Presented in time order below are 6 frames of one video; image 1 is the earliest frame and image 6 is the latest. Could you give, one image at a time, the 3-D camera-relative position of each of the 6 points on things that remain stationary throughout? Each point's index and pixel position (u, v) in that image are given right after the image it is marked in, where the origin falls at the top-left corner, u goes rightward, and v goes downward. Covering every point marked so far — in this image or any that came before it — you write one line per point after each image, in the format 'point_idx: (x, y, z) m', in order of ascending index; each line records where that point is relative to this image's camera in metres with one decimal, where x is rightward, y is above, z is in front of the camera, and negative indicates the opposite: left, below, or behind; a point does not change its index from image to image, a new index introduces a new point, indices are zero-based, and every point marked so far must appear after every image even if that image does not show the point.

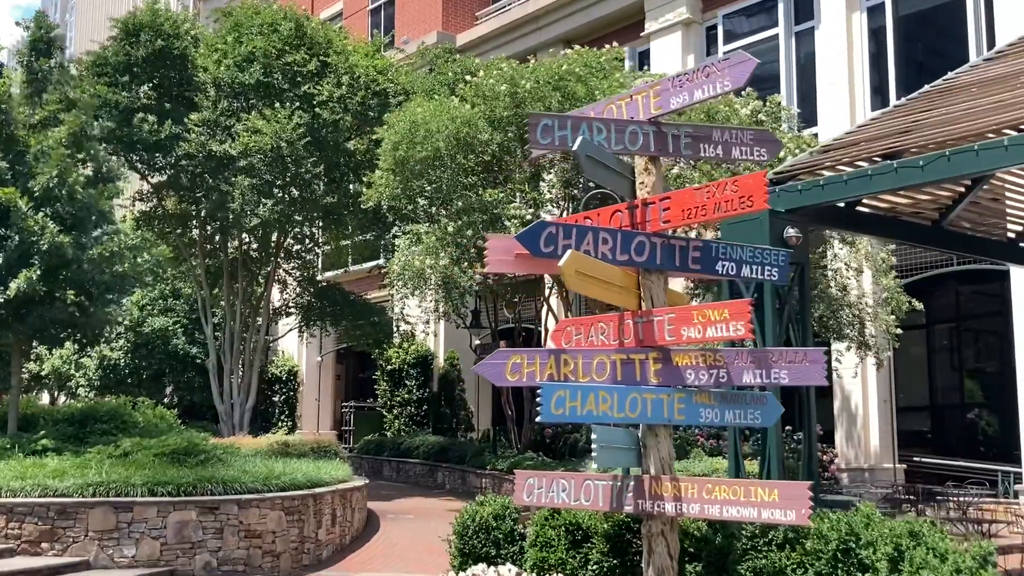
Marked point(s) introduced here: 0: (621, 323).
0: (+0.6, -0.2, +6.0) m
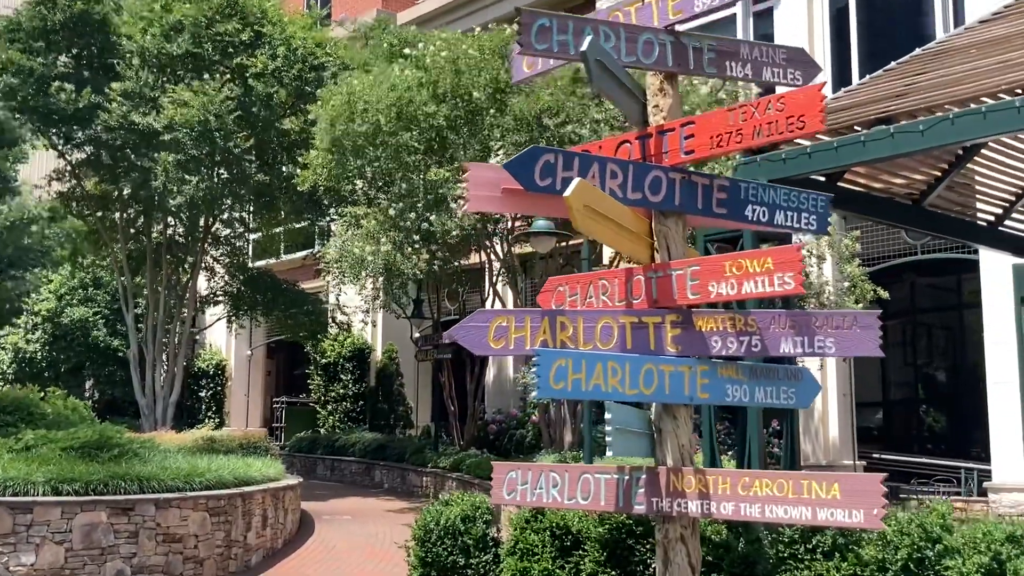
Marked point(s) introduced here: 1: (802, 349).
0: (+0.5, 0.0, +4.8) m
1: (+1.1, -0.2, +4.6) m
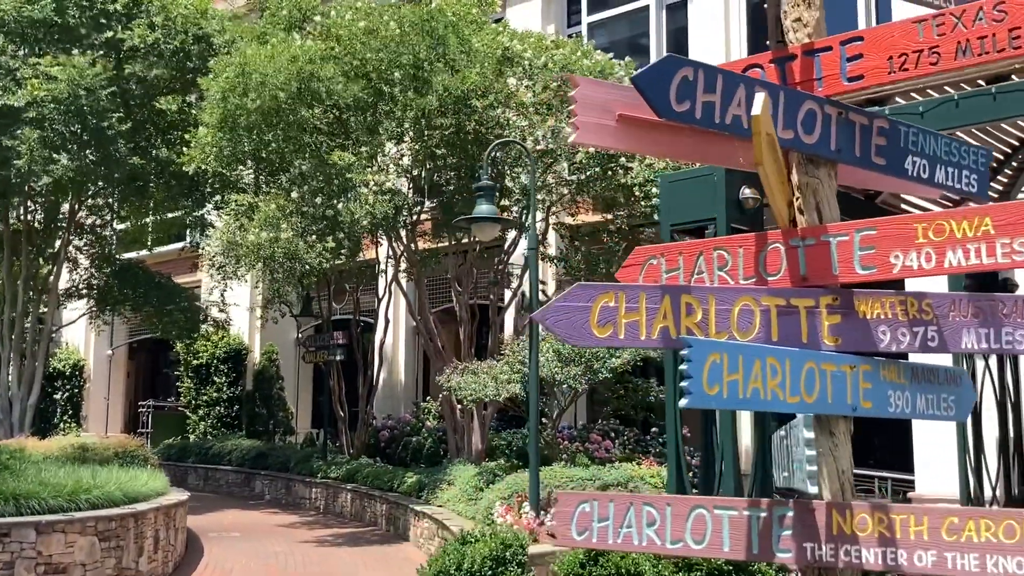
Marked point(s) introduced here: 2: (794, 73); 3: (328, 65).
0: (+0.8, +0.1, +3.6) m
1: (+1.4, -0.2, +3.5) m
2: (+0.9, +0.7, +3.7) m
3: (-2.0, +2.4, +12.6) m
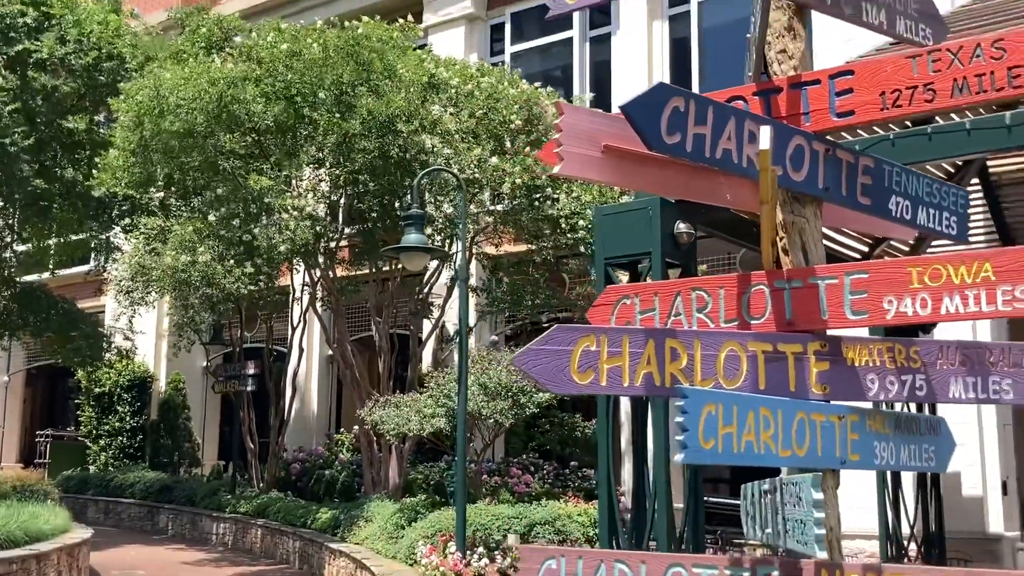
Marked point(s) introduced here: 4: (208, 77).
0: (+0.7, 0.0, +3.4) m
1: (+1.3, -0.3, +3.3) m
2: (+0.8, +0.6, +3.5) m
3: (-2.8, +2.1, +12.3) m
4: (-3.2, +2.3, +12.4) m
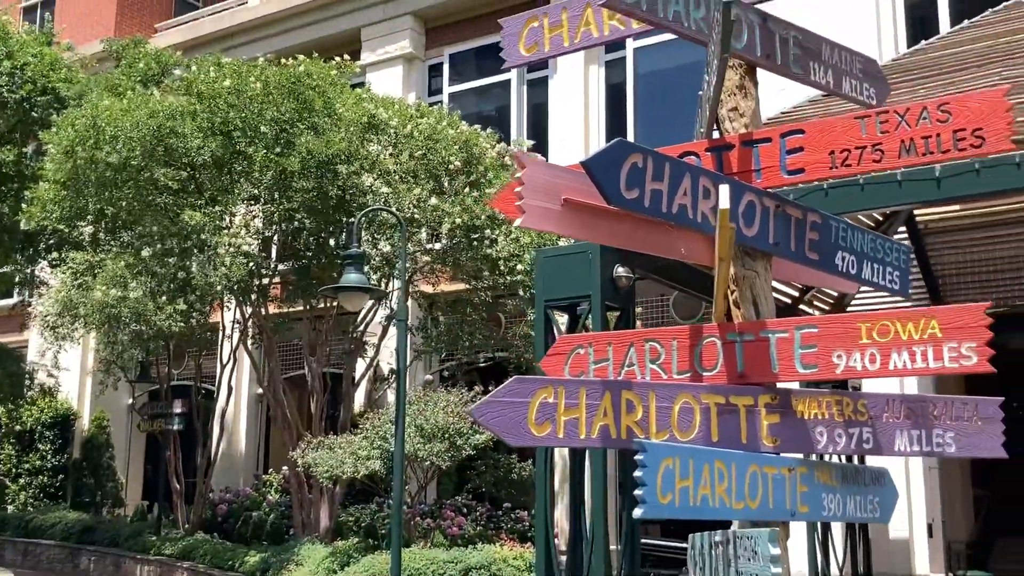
0: (+0.6, -0.2, +3.5) m
1: (+1.2, -0.5, +3.4) m
2: (+0.7, +0.4, +3.6) m
3: (-3.4, +1.7, +12.2) m
4: (-3.9, +1.9, +12.3) m
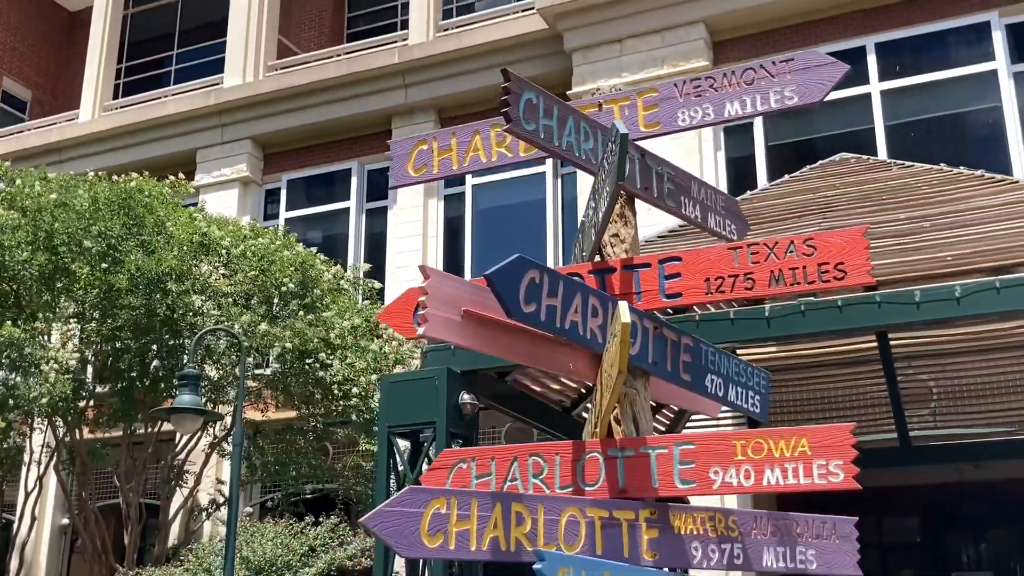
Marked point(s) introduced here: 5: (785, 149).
0: (+0.2, -0.5, +3.6) m
1: (+0.9, -0.8, +3.5) m
2: (+0.3, 0.0, +3.8) m
3: (-5.0, +0.5, +11.7) m
4: (-5.5, +0.7, +11.8) m
5: (+3.0, +1.5, +12.5) m
